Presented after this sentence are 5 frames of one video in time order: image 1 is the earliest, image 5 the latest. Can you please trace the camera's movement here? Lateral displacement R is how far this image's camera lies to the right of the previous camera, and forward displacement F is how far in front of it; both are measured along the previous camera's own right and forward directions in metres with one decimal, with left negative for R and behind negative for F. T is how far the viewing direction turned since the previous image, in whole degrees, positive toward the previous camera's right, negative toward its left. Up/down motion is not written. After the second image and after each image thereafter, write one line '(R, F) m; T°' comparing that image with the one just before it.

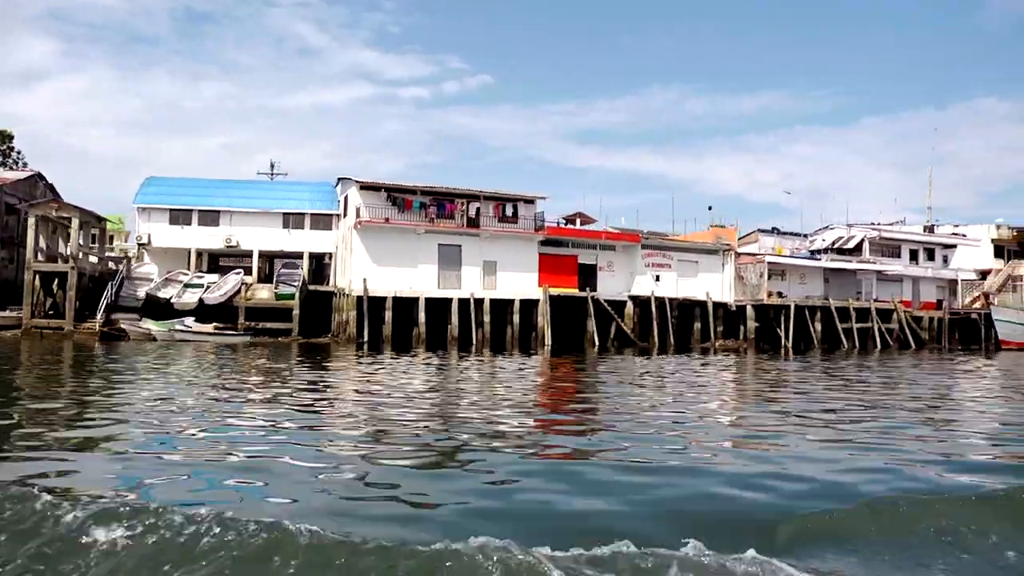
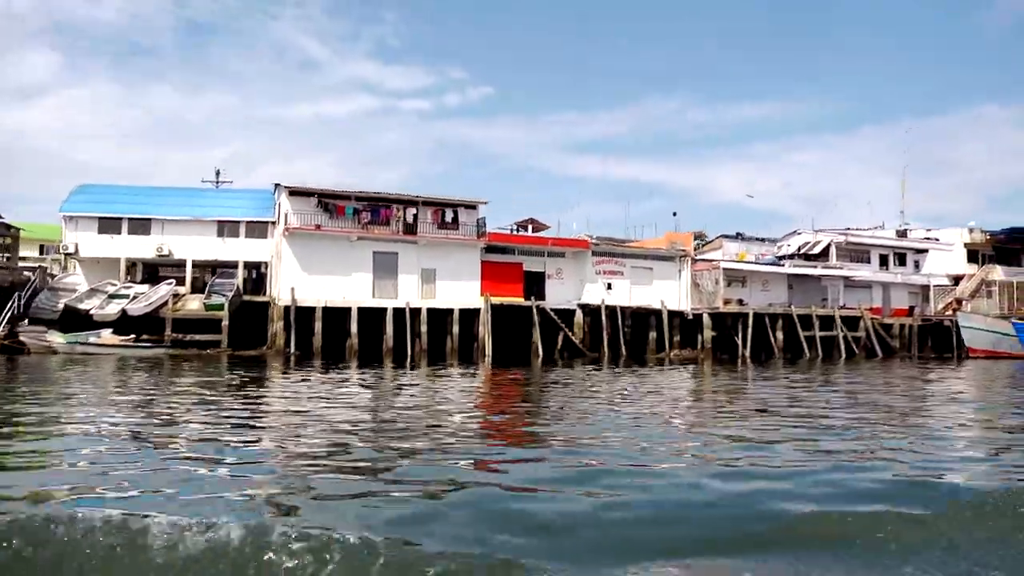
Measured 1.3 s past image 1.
(+1.6, +0.8) m; 0°
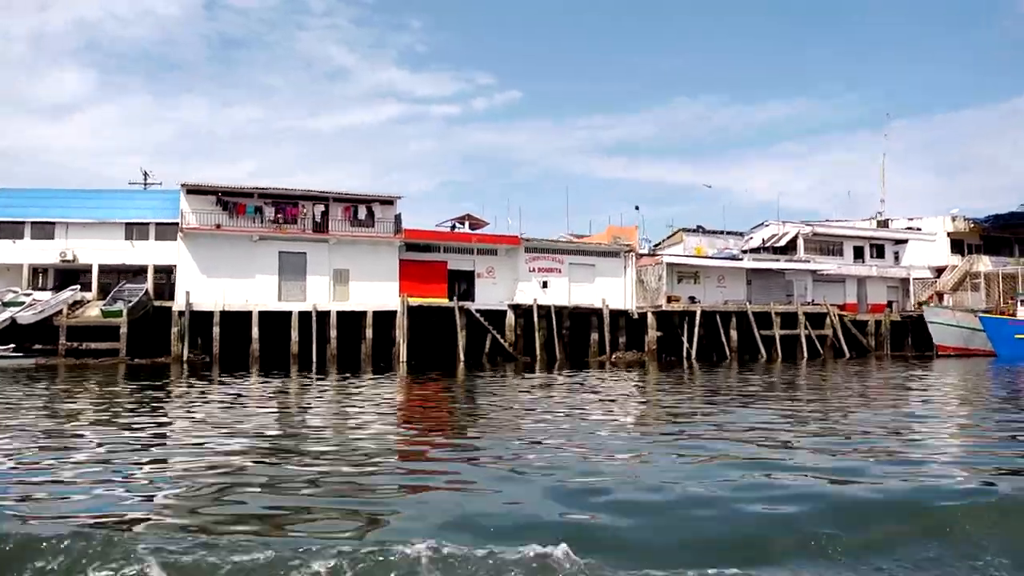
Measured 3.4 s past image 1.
(+2.6, +1.5) m; -2°
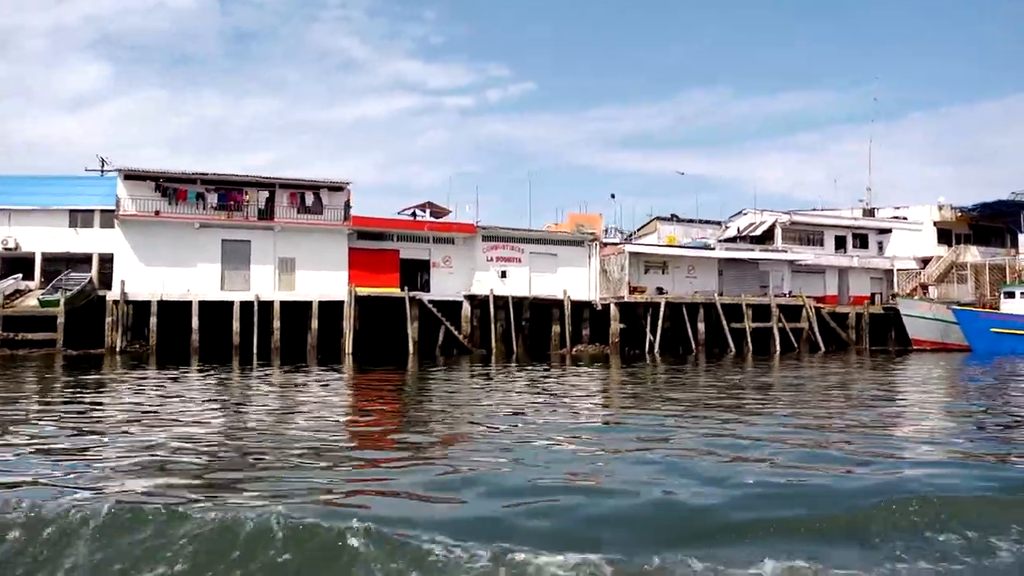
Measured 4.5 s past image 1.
(+1.3, +0.8) m; -1°
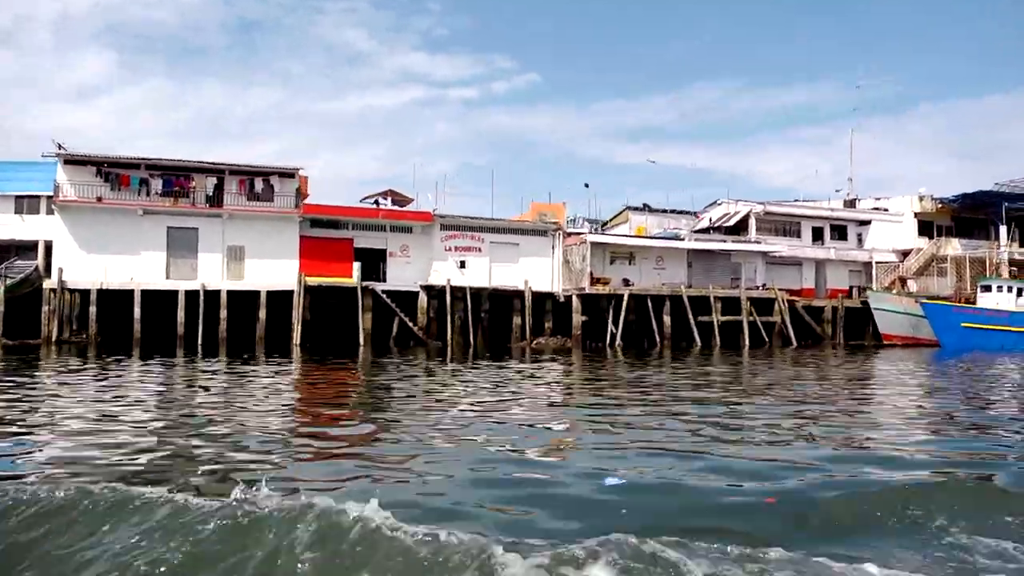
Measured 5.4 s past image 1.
(+1.0, +0.6) m; 0°
